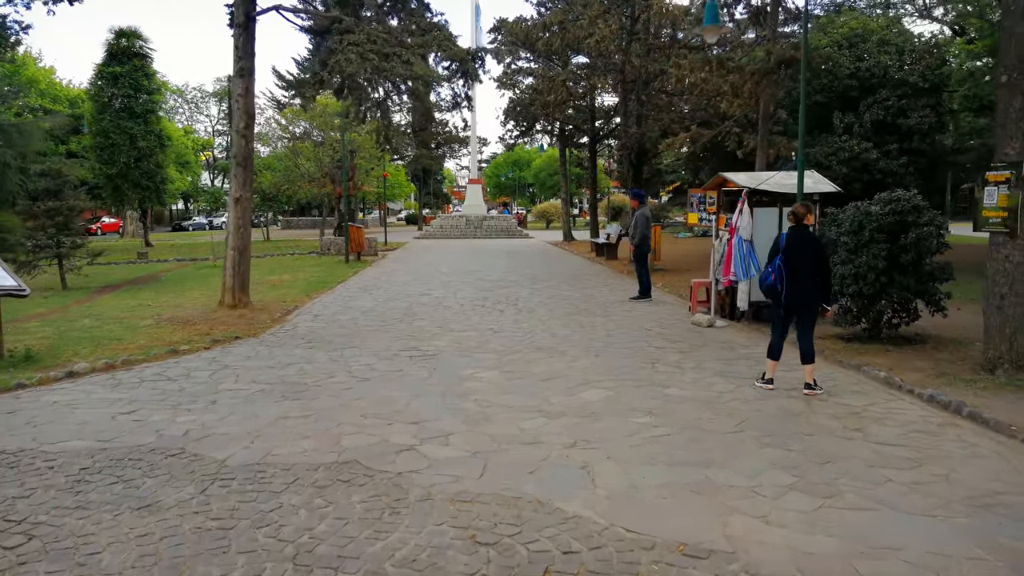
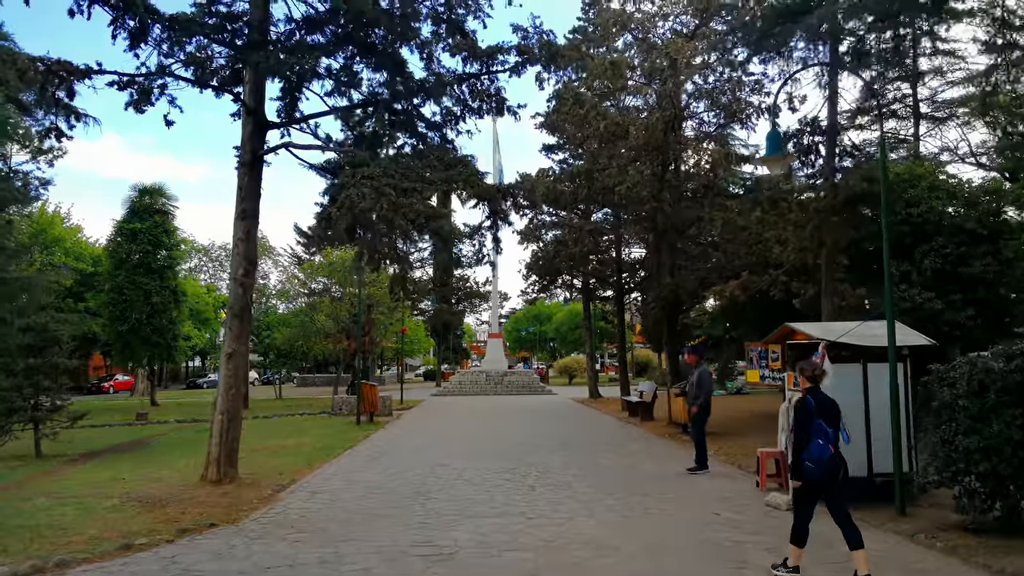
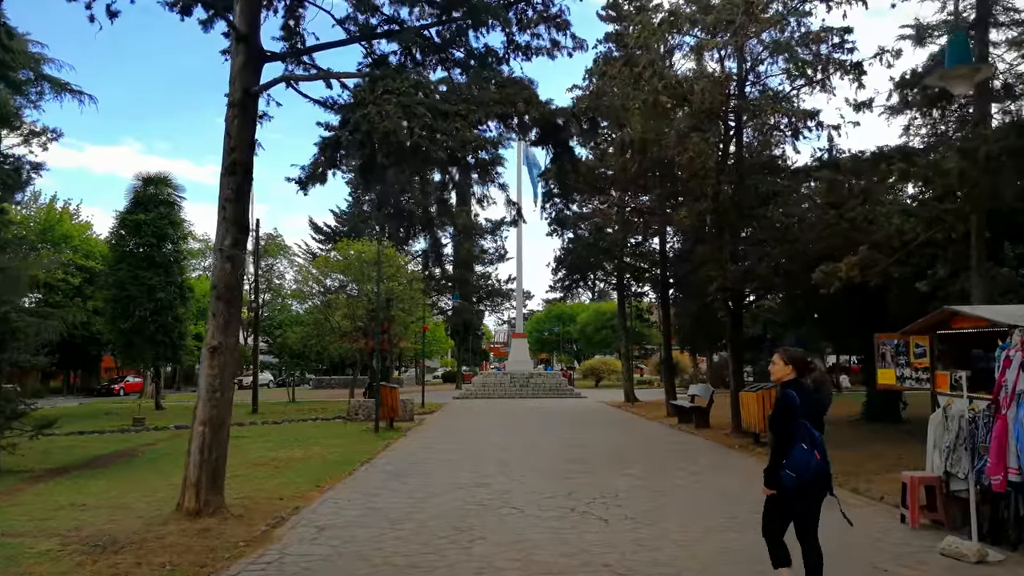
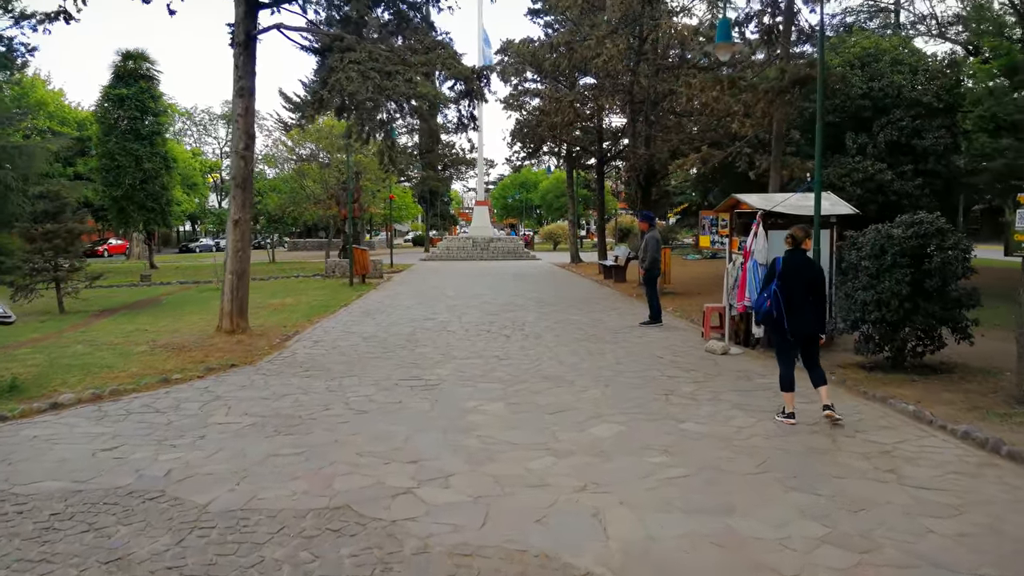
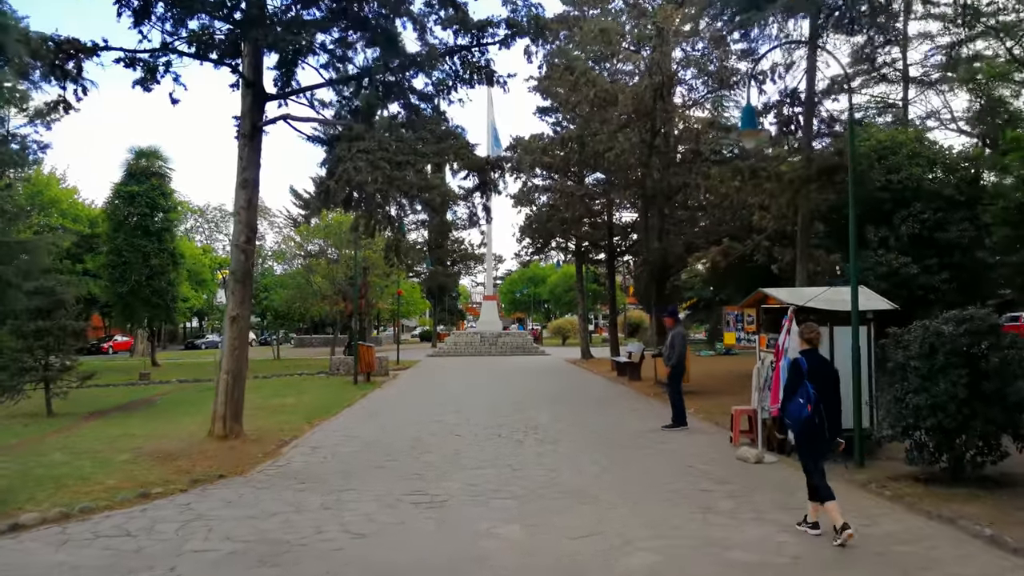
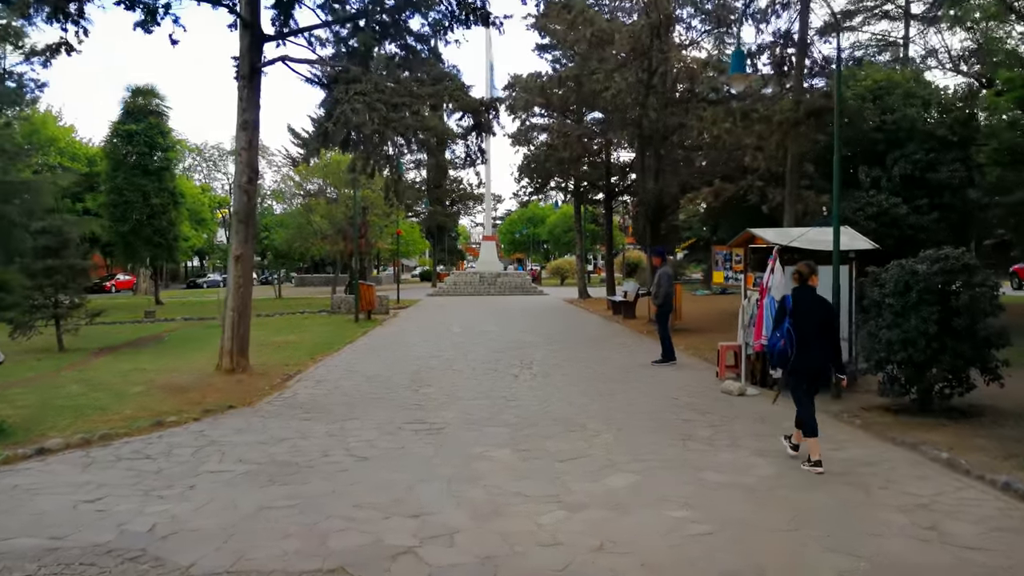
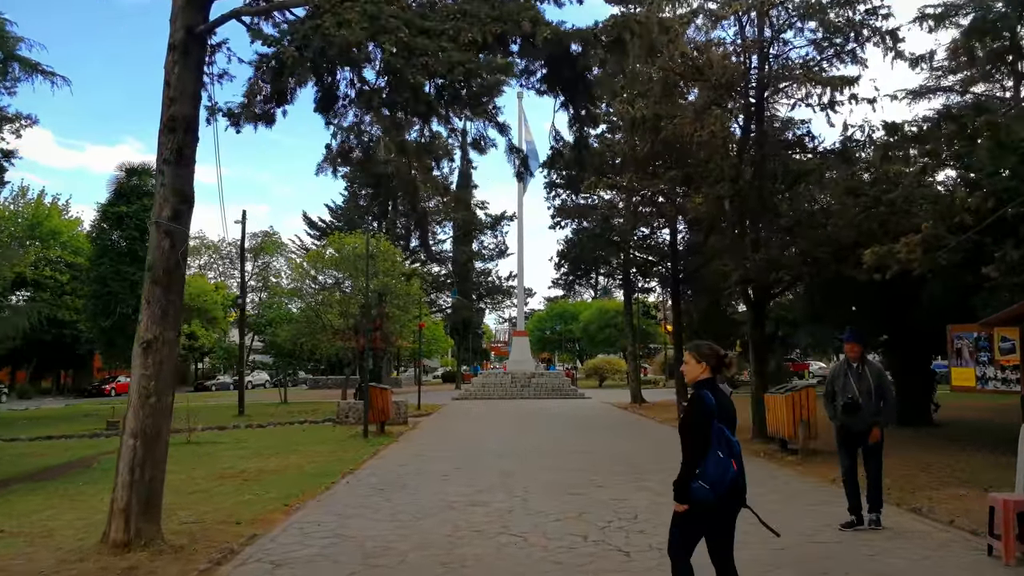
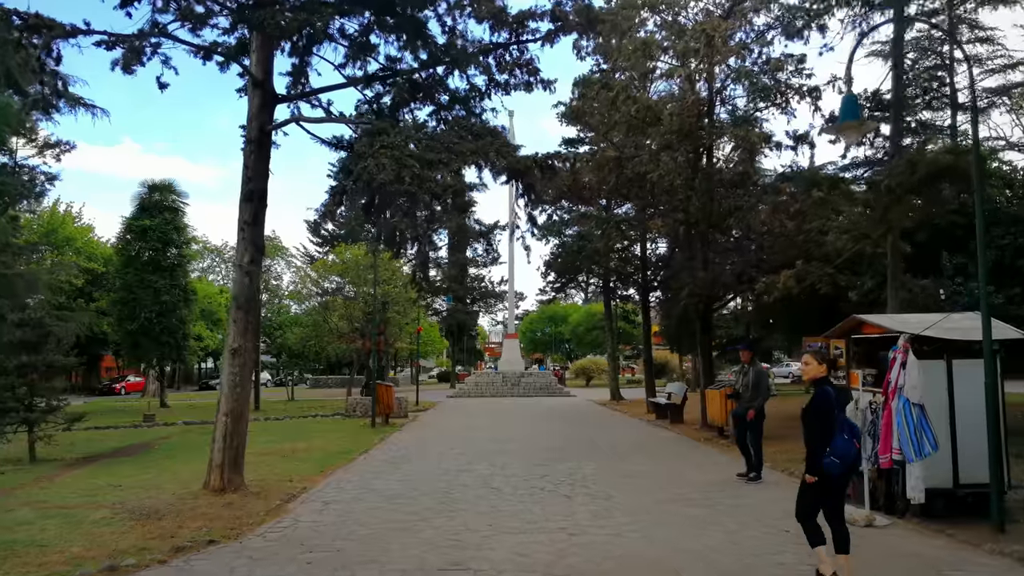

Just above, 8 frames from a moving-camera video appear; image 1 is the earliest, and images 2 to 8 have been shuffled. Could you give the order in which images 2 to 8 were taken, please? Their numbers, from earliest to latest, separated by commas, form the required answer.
4, 6, 5, 2, 8, 3, 7
